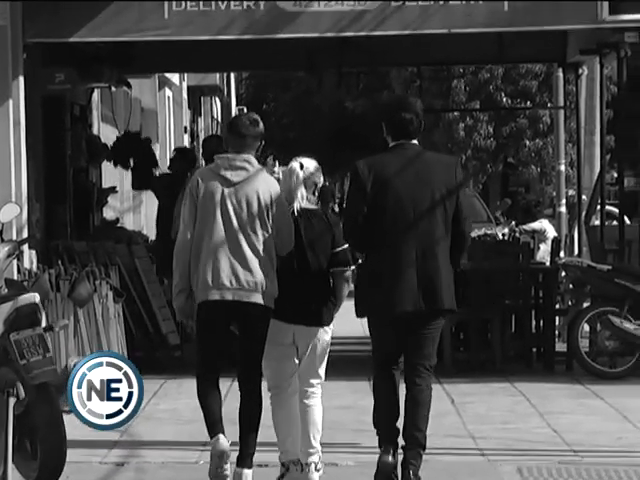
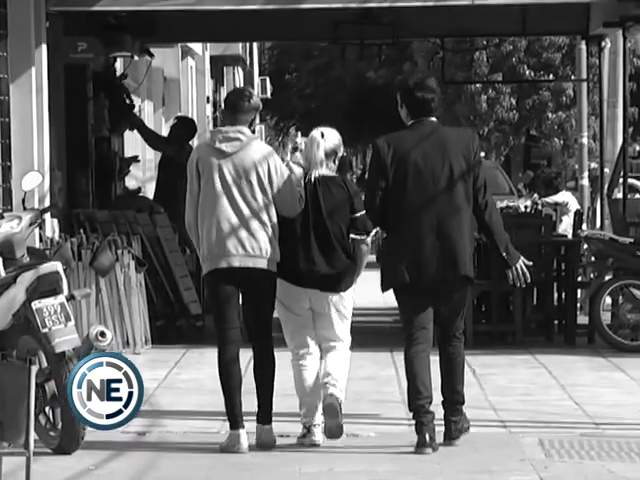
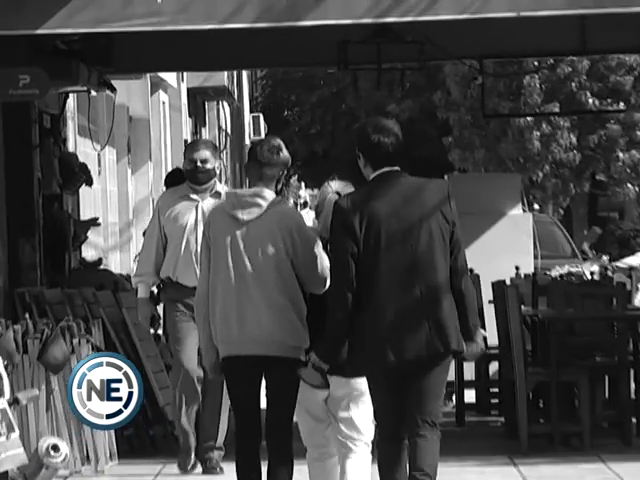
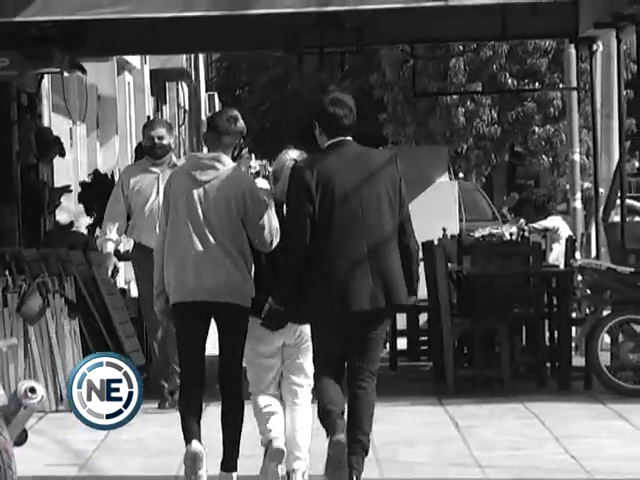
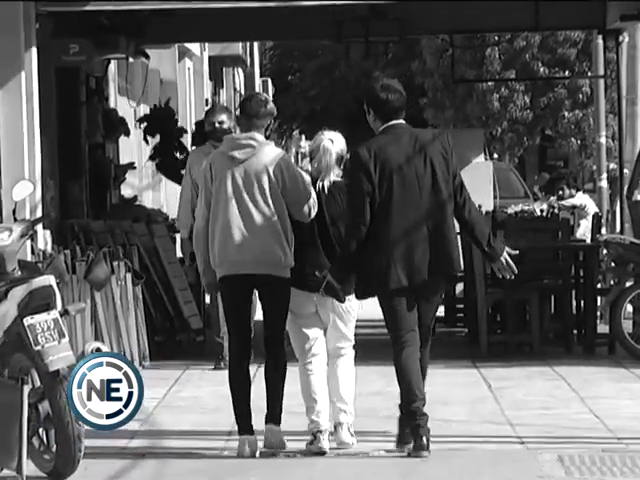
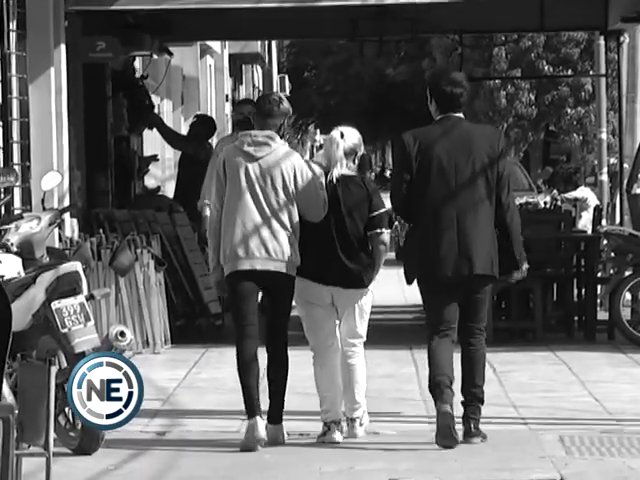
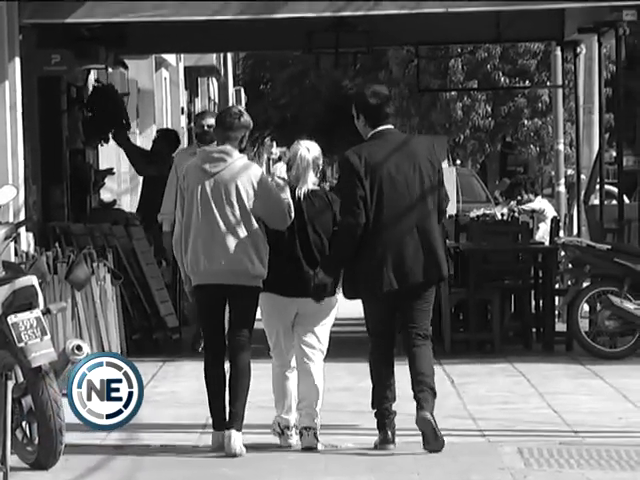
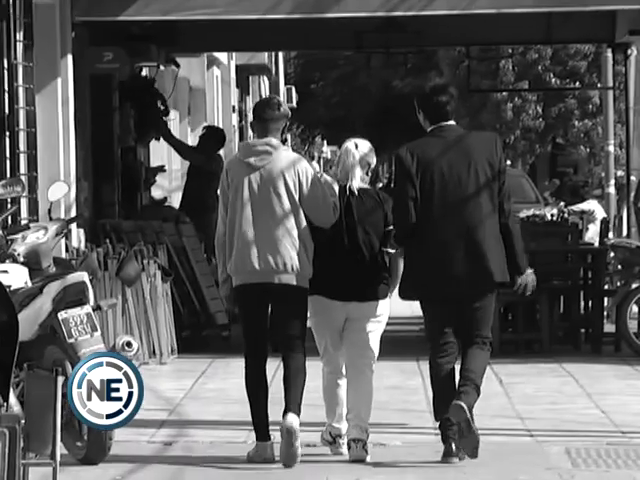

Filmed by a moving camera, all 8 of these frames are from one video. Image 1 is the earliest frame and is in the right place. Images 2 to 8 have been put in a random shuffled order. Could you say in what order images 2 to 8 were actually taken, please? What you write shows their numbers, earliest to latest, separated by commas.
8, 2, 6, 7, 5, 4, 3
